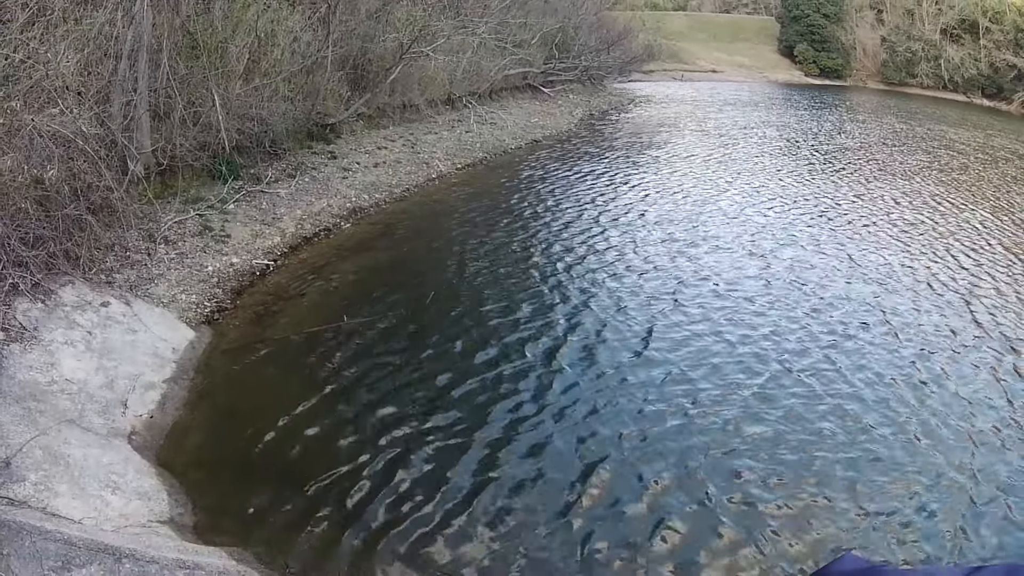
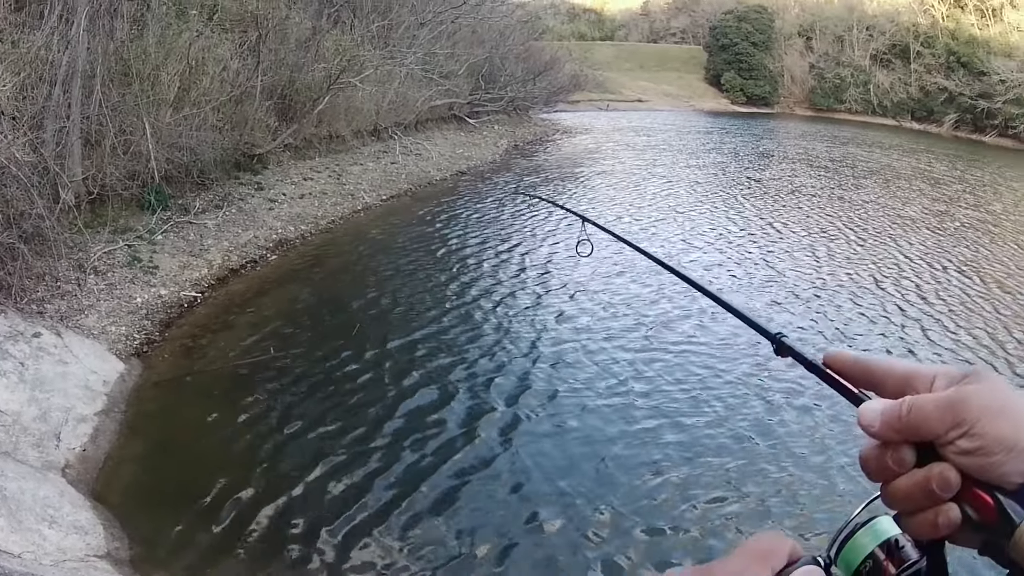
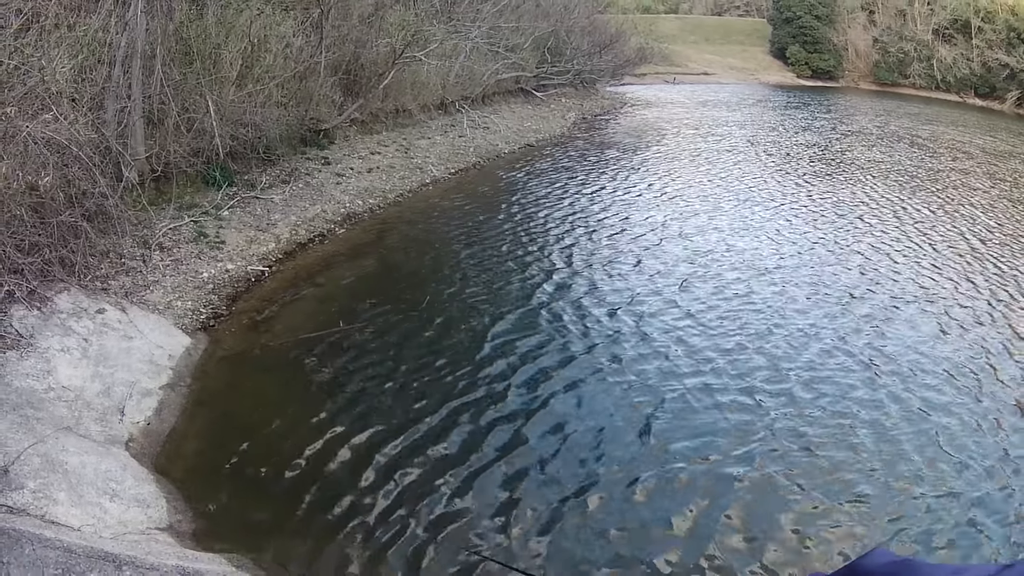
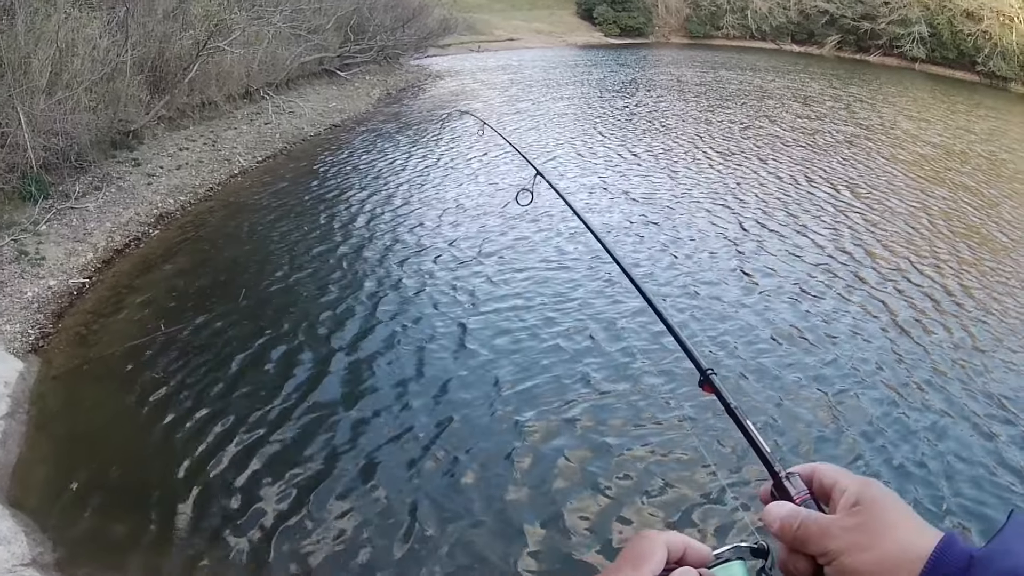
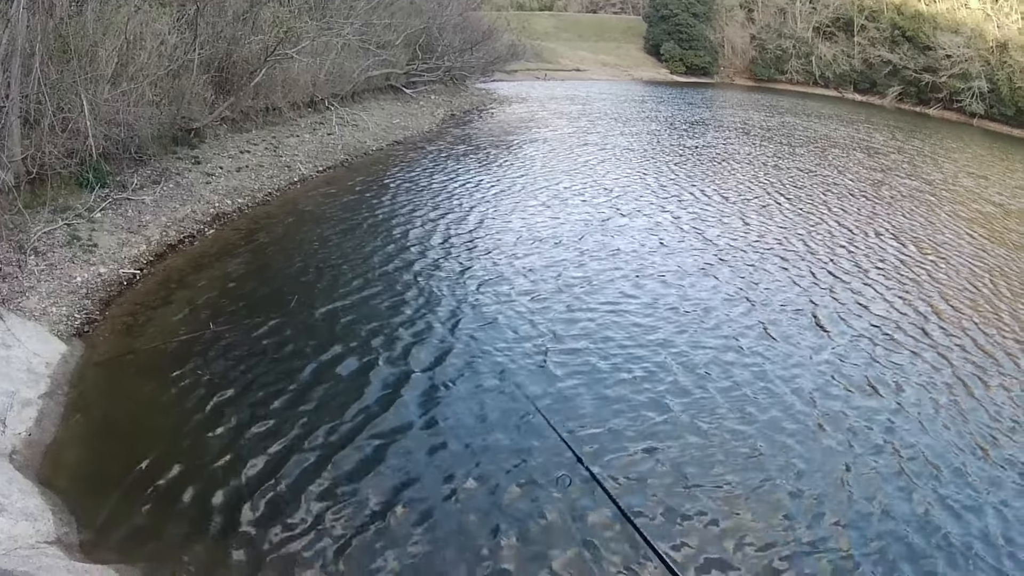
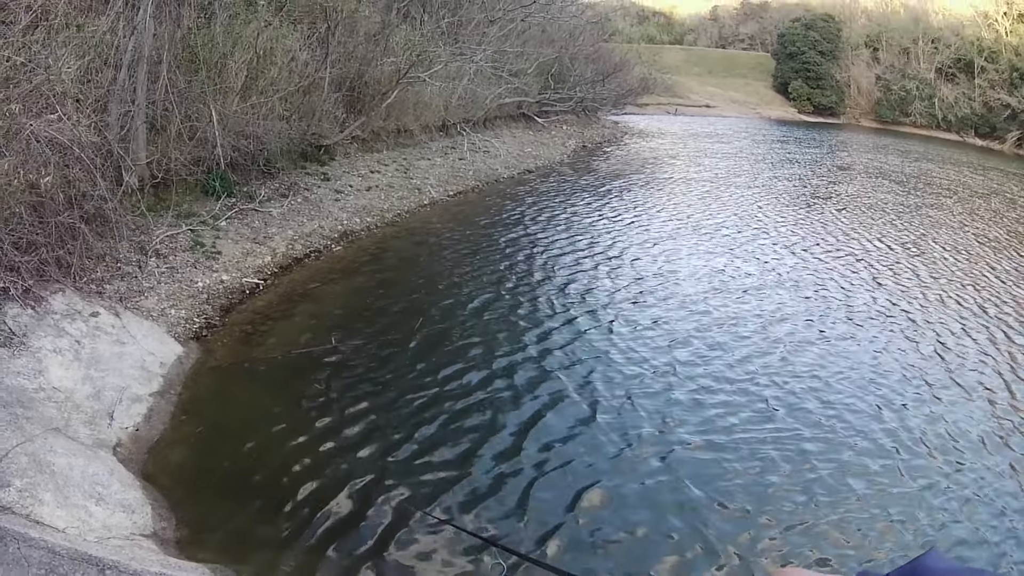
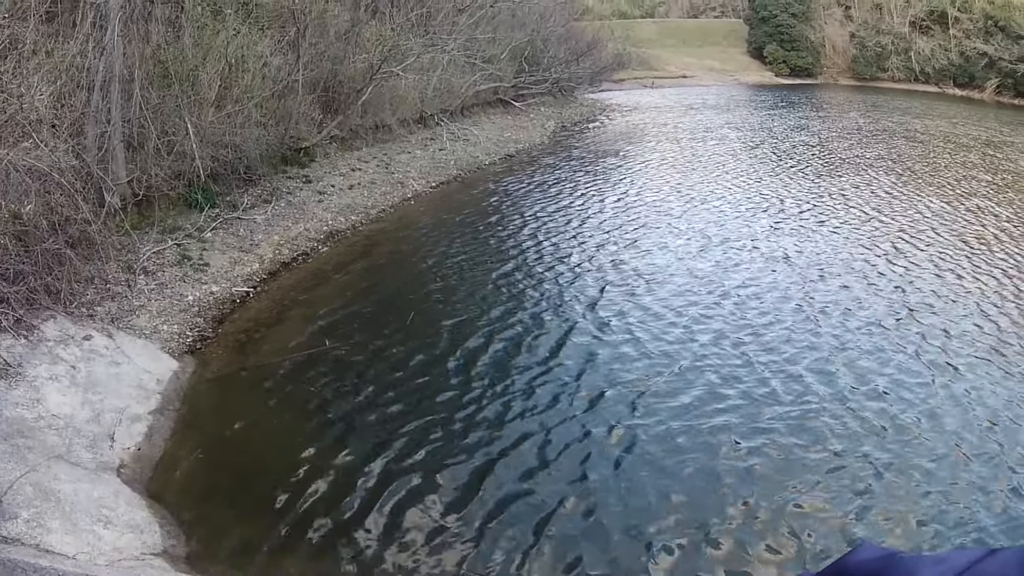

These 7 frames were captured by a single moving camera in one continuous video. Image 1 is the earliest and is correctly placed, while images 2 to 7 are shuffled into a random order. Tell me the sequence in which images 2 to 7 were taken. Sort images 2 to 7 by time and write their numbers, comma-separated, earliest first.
7, 3, 6, 2, 5, 4
